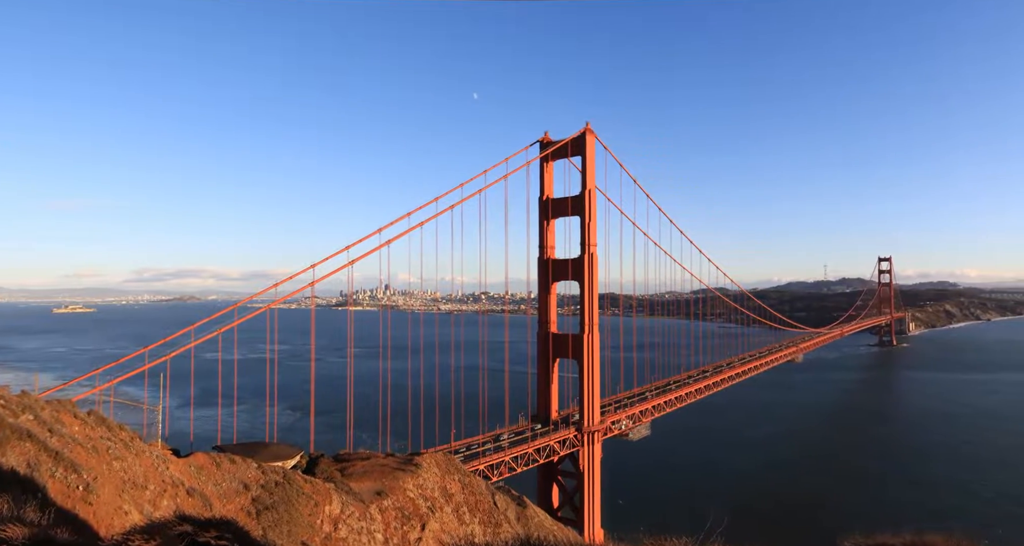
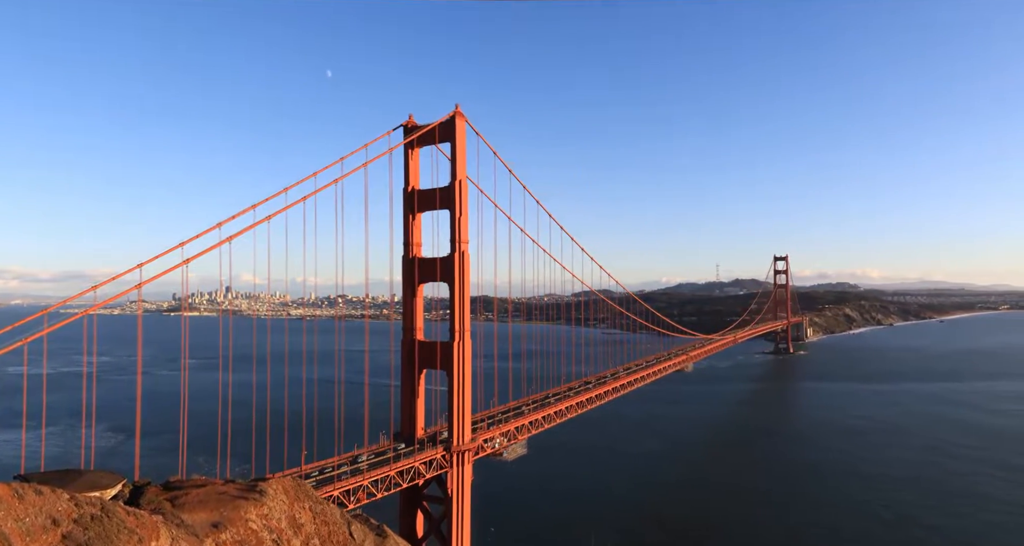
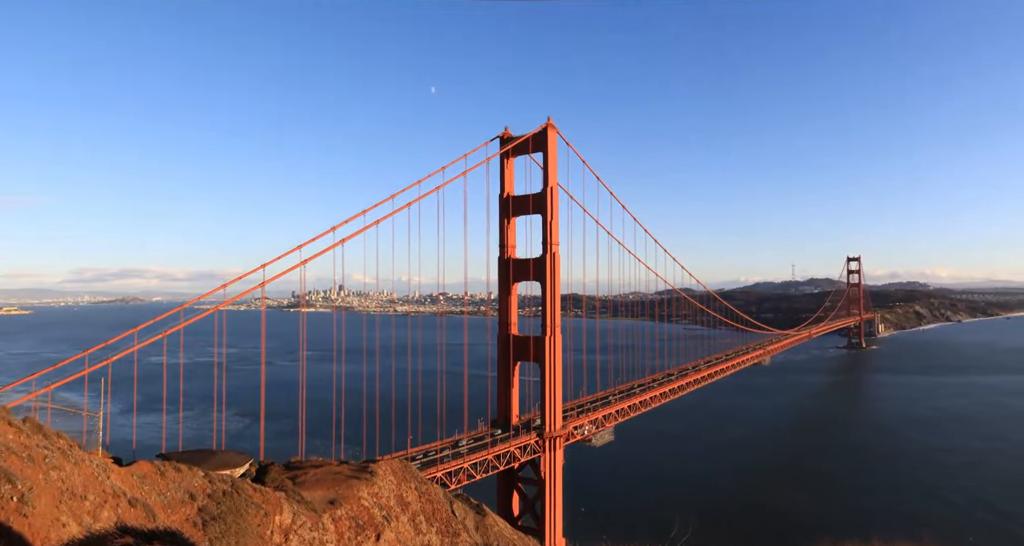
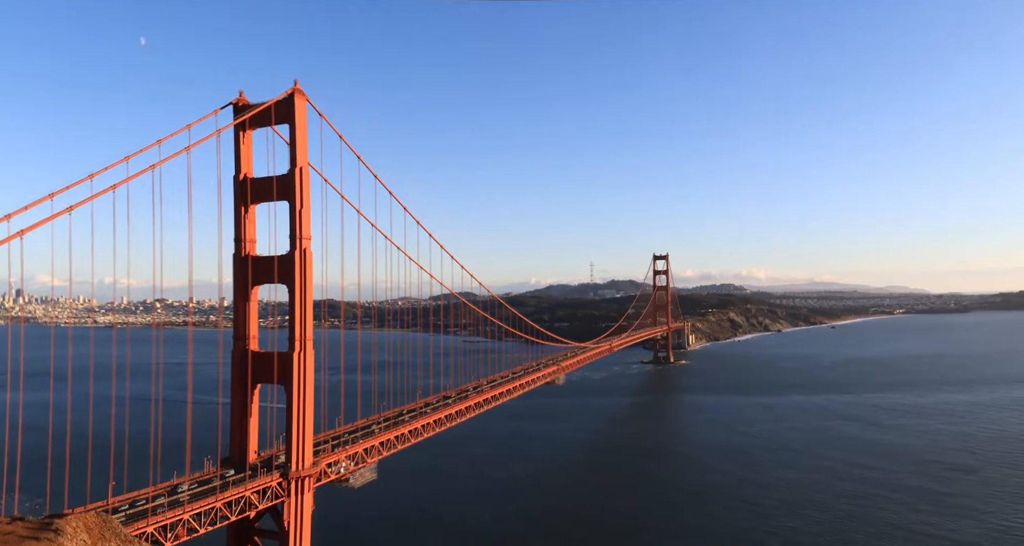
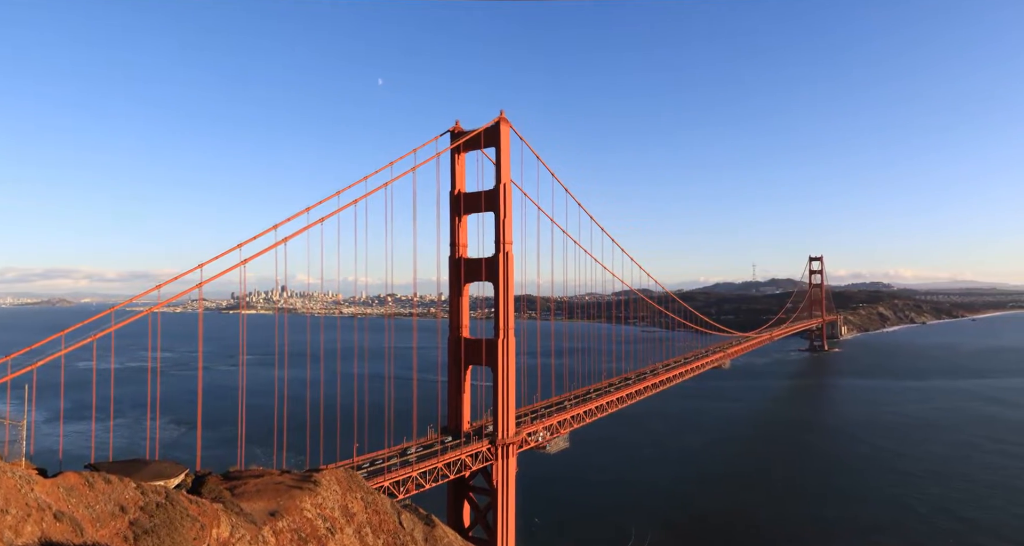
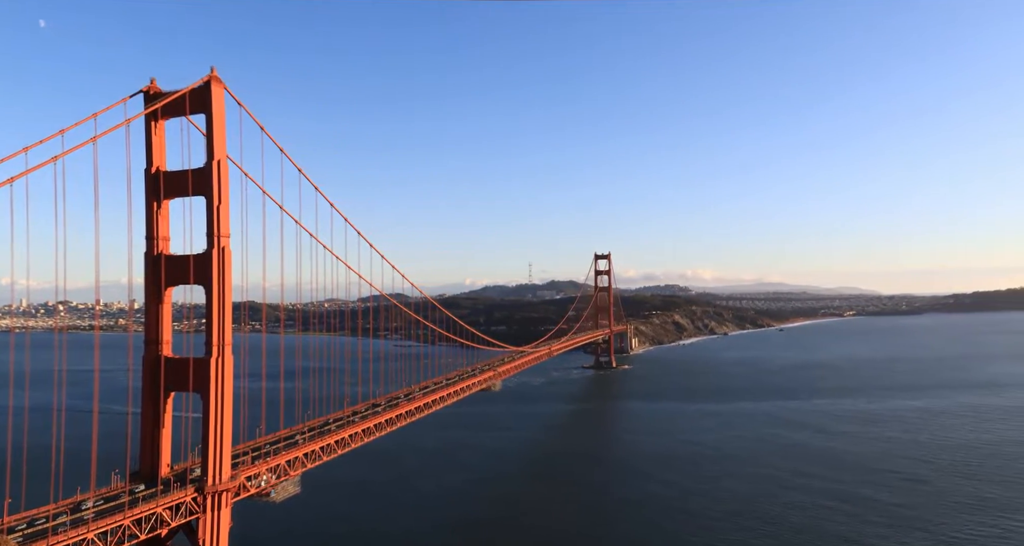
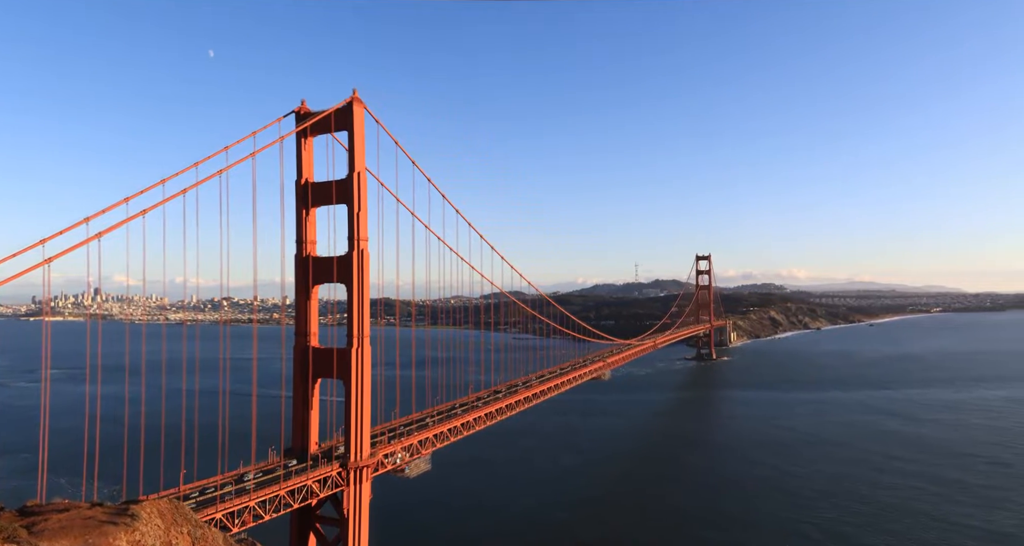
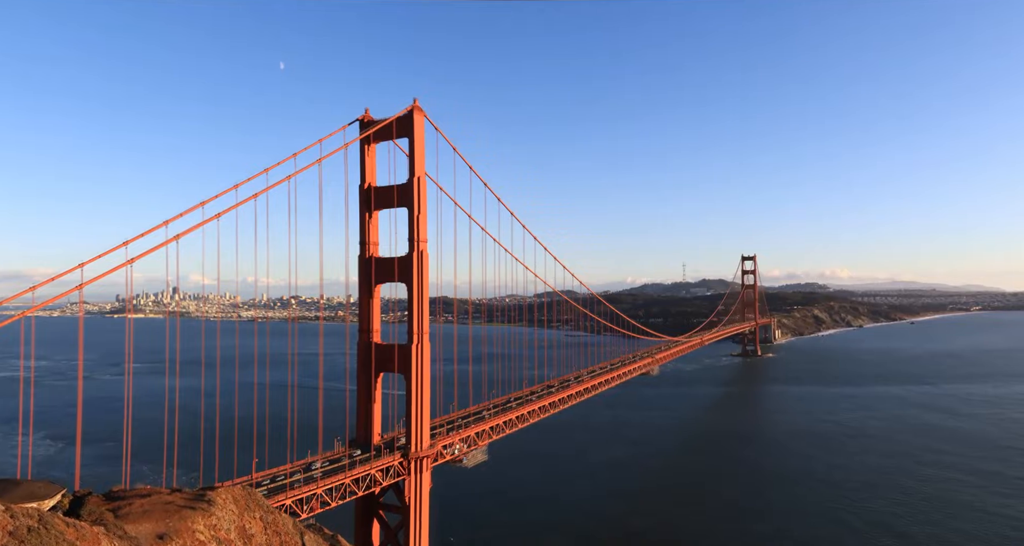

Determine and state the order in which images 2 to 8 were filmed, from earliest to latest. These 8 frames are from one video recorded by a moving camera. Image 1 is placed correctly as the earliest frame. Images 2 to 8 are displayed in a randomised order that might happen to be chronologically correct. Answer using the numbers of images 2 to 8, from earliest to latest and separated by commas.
3, 5, 2, 8, 7, 4, 6
